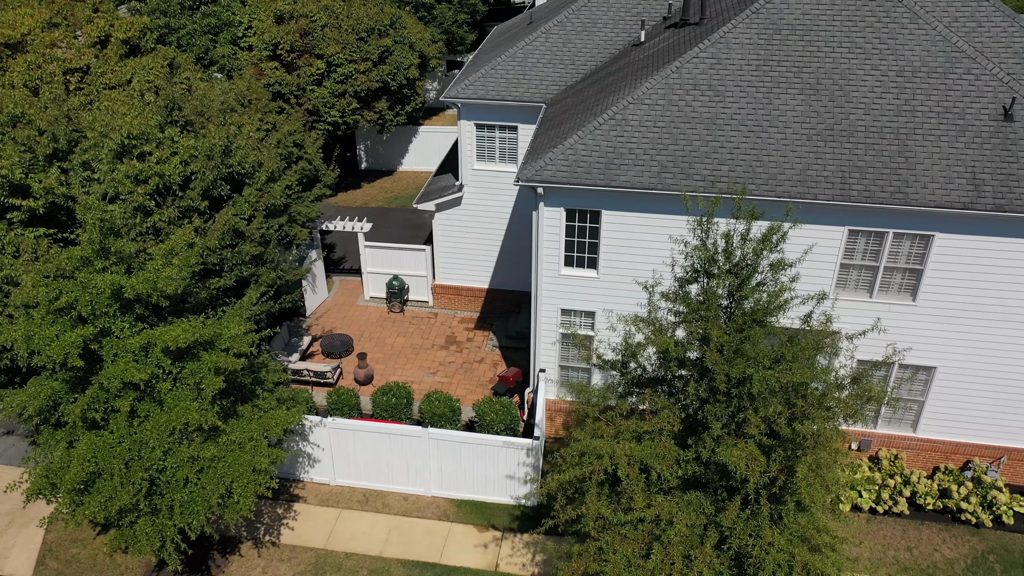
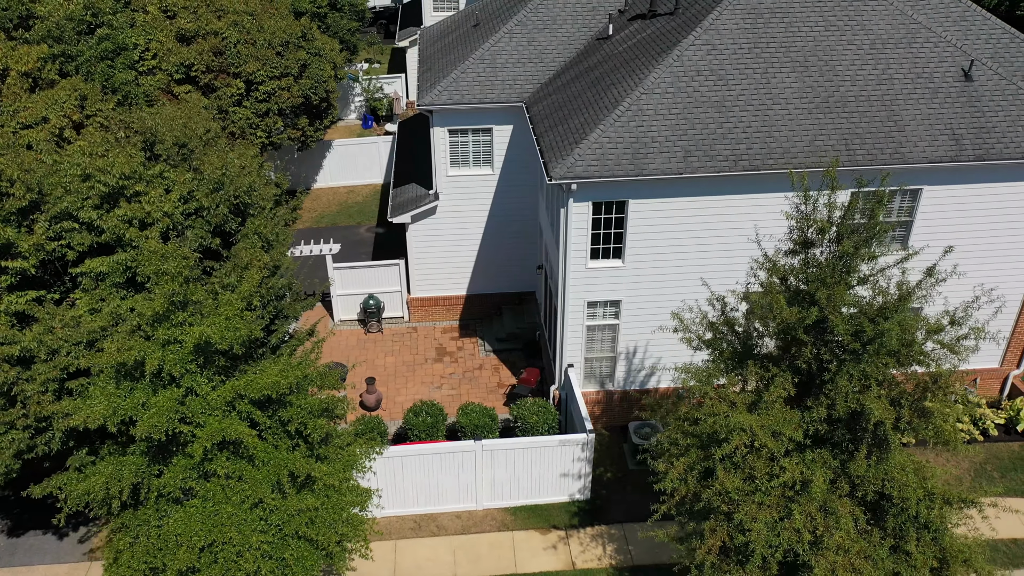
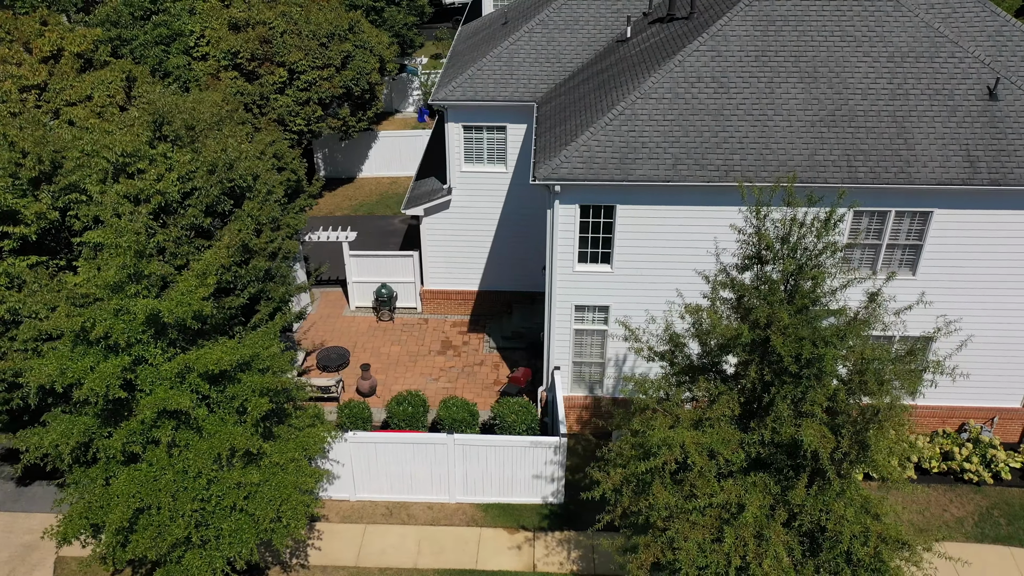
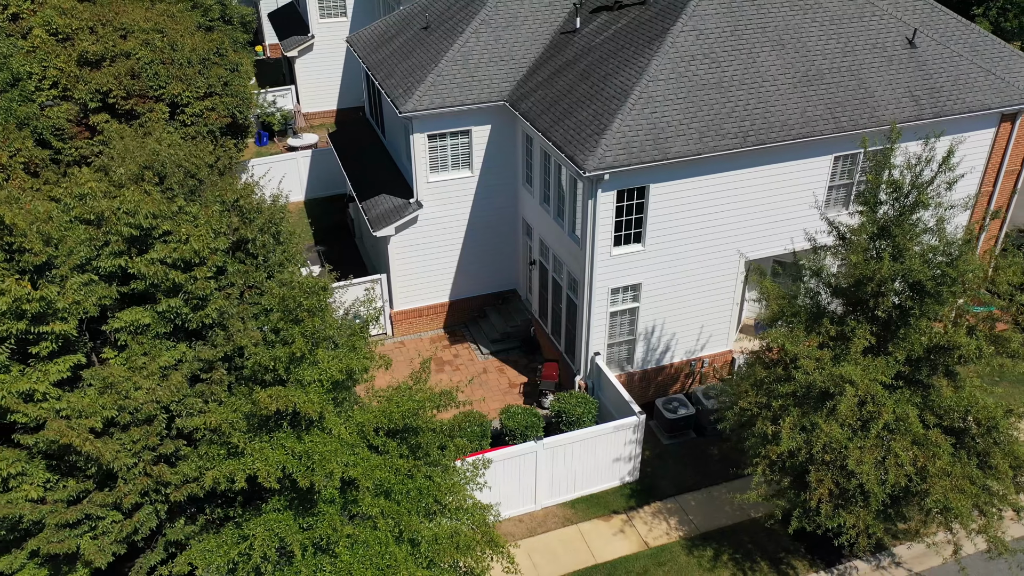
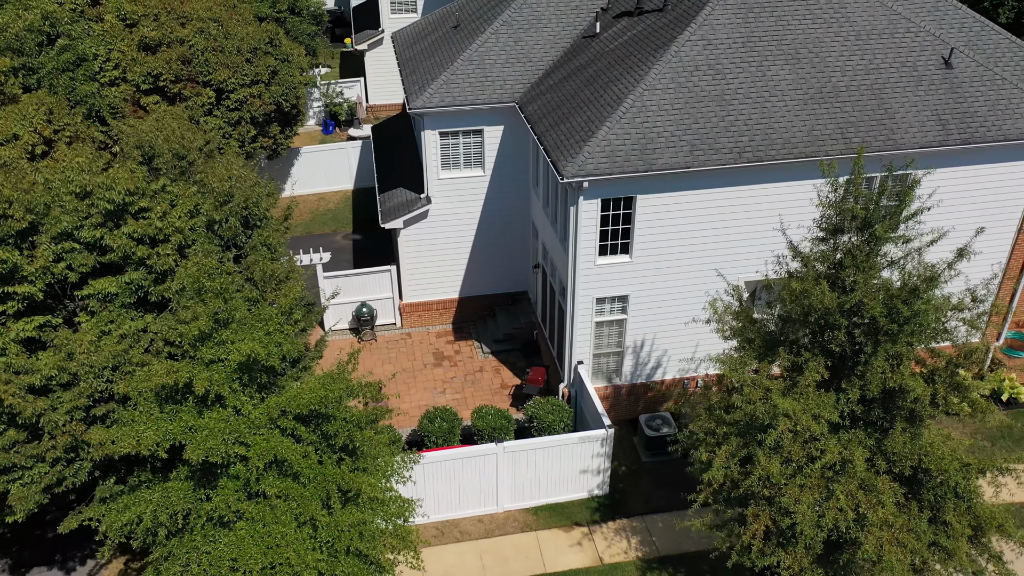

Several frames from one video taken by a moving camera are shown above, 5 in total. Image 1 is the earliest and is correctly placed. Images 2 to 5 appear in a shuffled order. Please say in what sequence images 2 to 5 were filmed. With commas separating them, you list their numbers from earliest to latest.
3, 2, 5, 4
